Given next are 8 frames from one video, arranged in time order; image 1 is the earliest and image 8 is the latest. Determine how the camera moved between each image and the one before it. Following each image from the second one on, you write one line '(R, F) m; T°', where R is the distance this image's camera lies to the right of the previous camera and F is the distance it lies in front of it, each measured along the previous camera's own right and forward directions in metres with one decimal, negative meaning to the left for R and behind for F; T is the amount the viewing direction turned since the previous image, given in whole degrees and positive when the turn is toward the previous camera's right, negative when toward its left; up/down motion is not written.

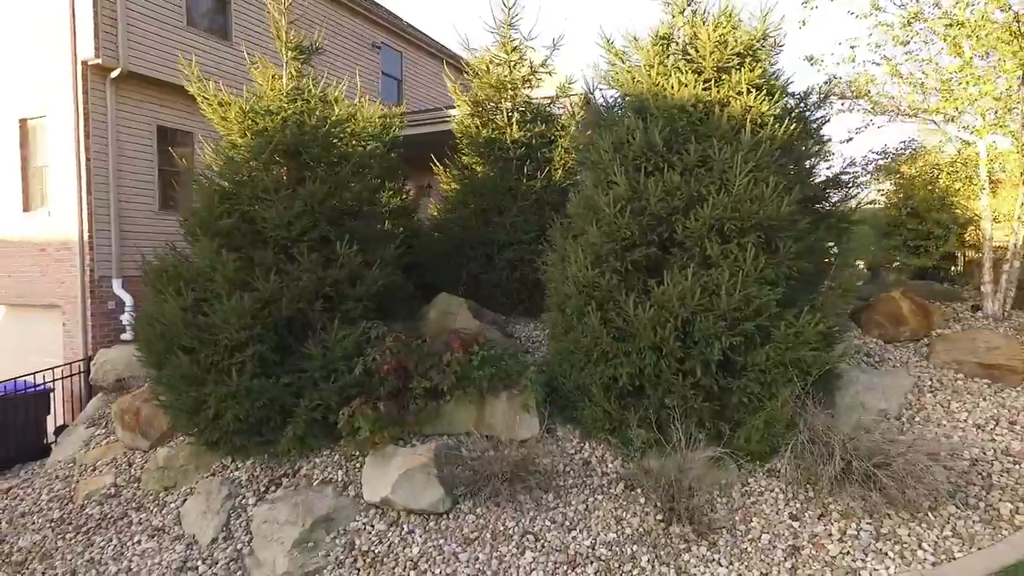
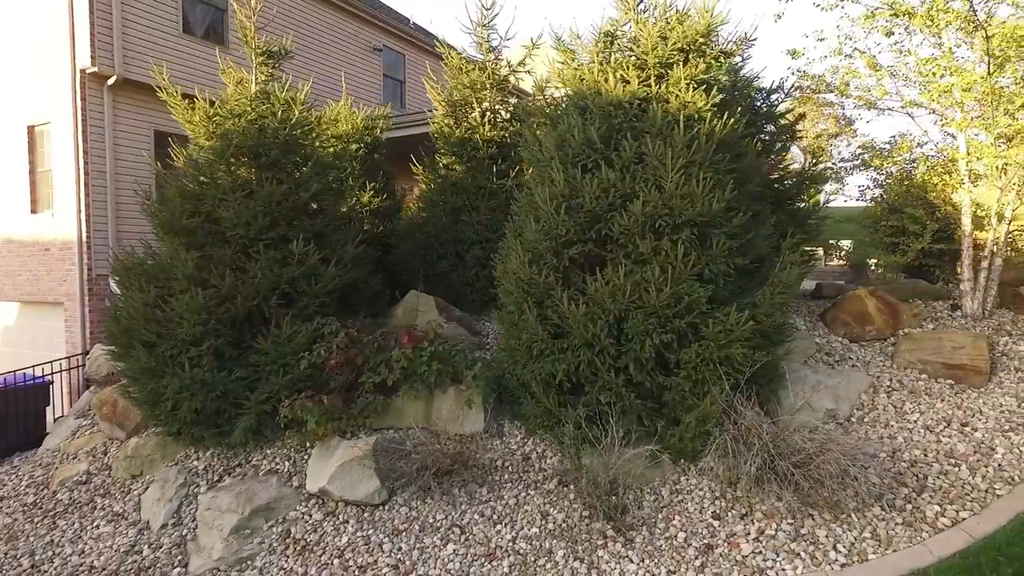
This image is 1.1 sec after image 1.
(+0.8, 0.0) m; -3°
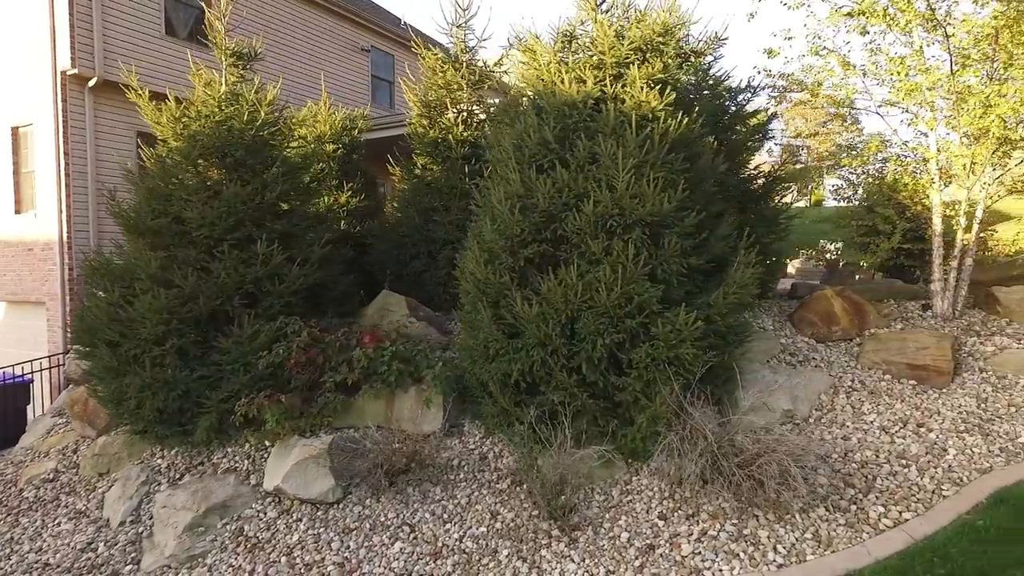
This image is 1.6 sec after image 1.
(+0.4, 0.0) m; -1°
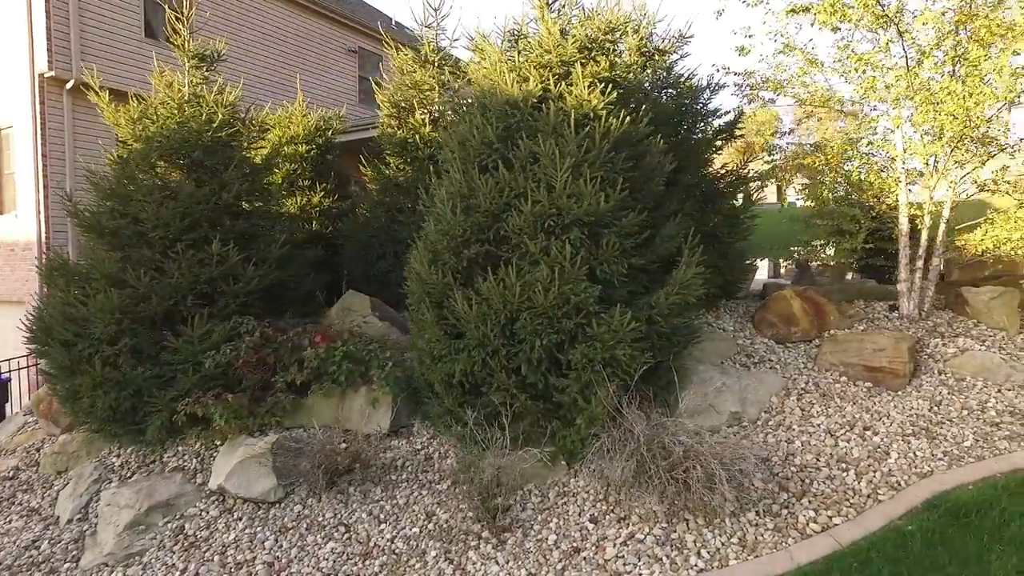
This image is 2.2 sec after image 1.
(+0.5, 0.0) m; -1°
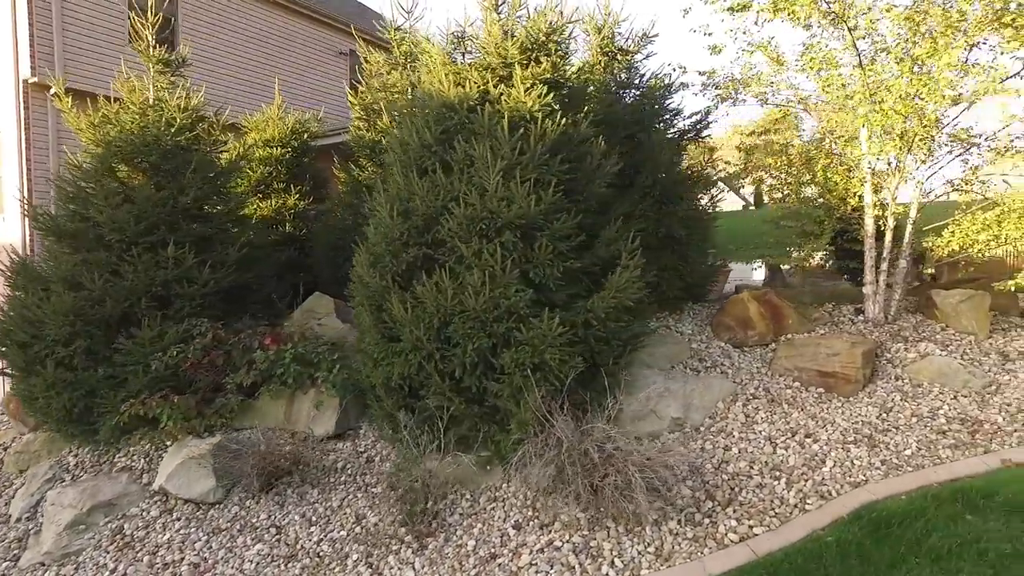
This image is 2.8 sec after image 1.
(+0.6, 0.0) m; -2°
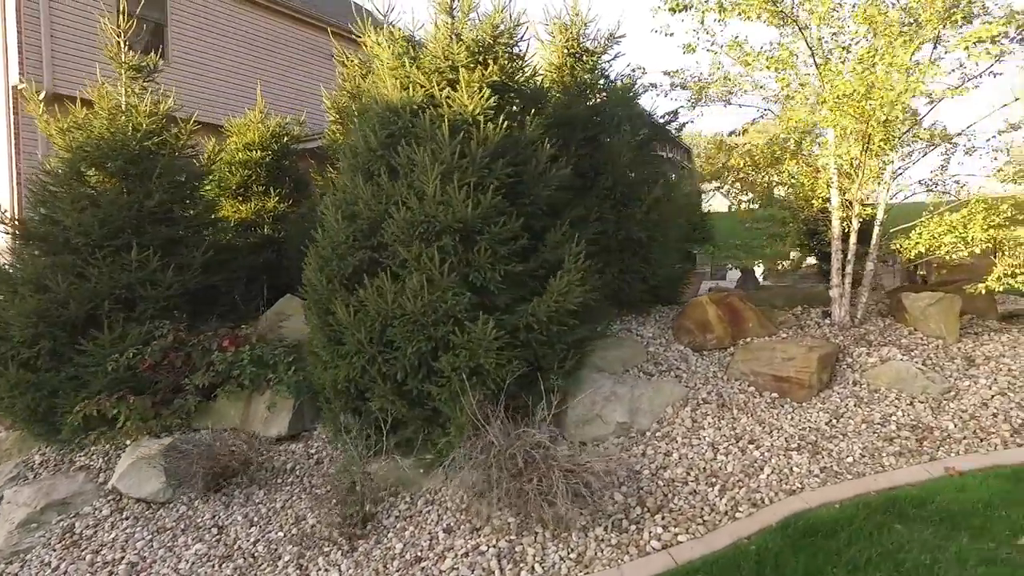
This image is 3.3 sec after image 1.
(+0.6, 0.0) m; -2°
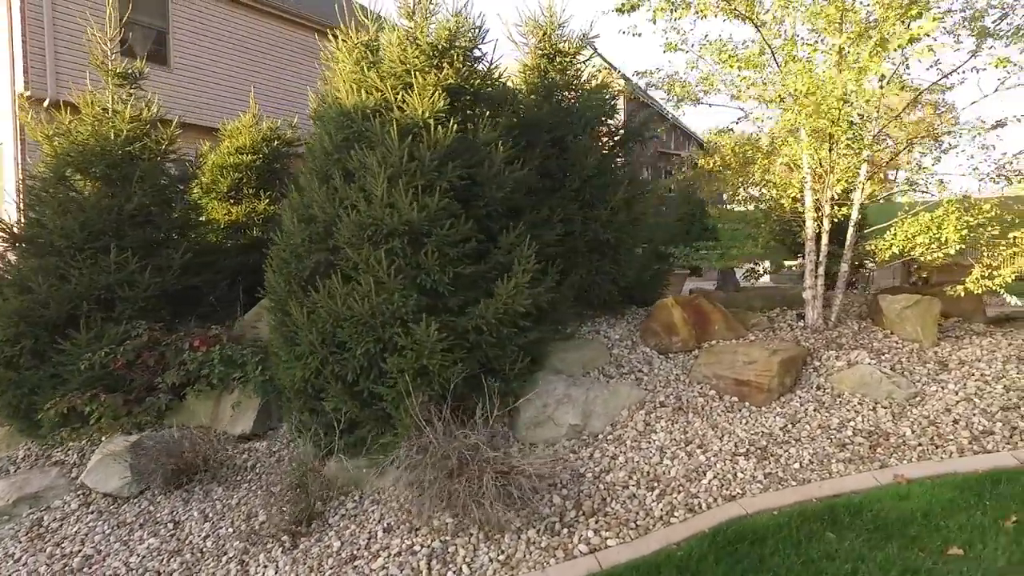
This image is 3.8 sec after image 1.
(+0.6, 0.0) m; -2°
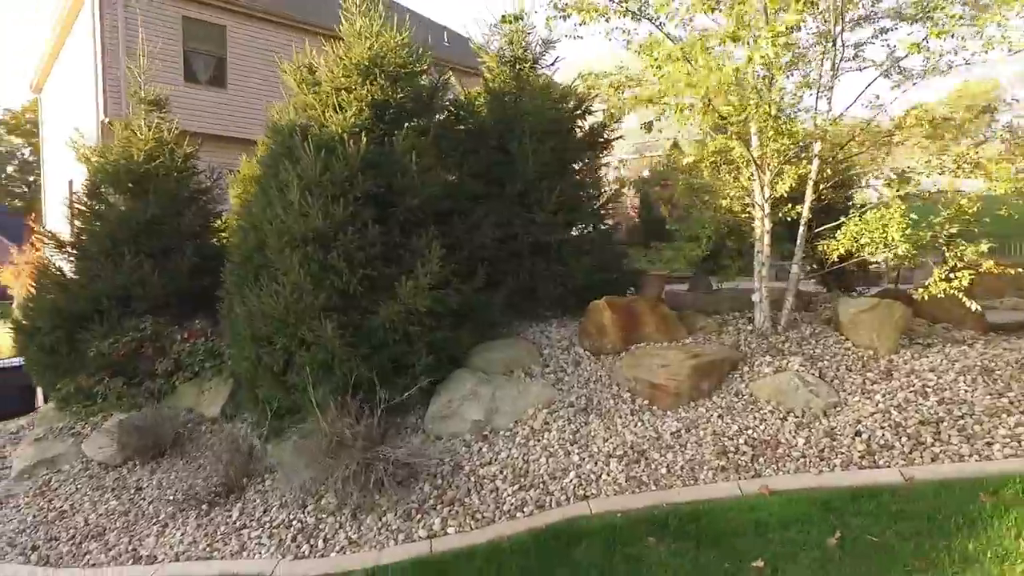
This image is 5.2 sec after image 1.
(+1.6, -0.1) m; -10°
